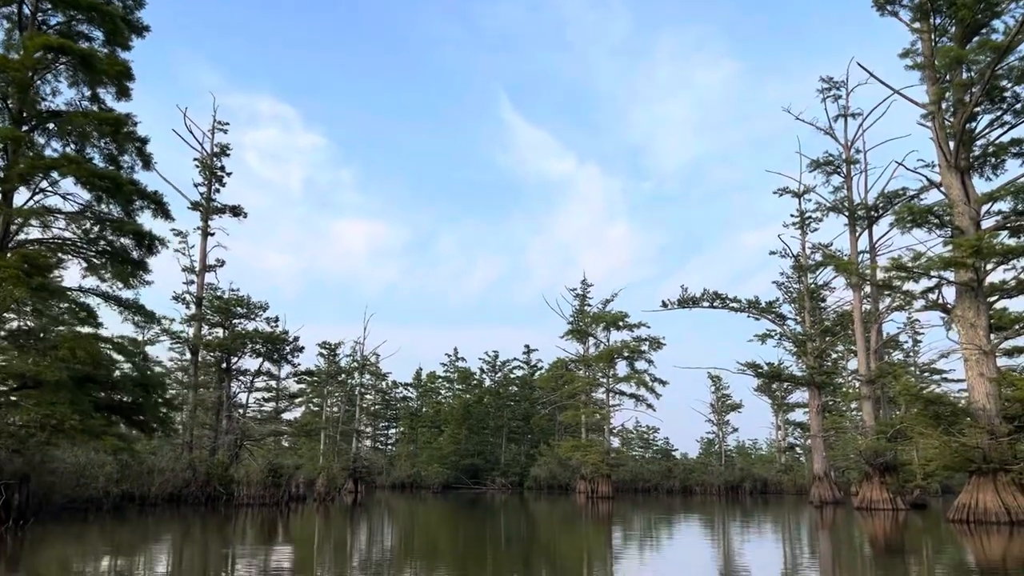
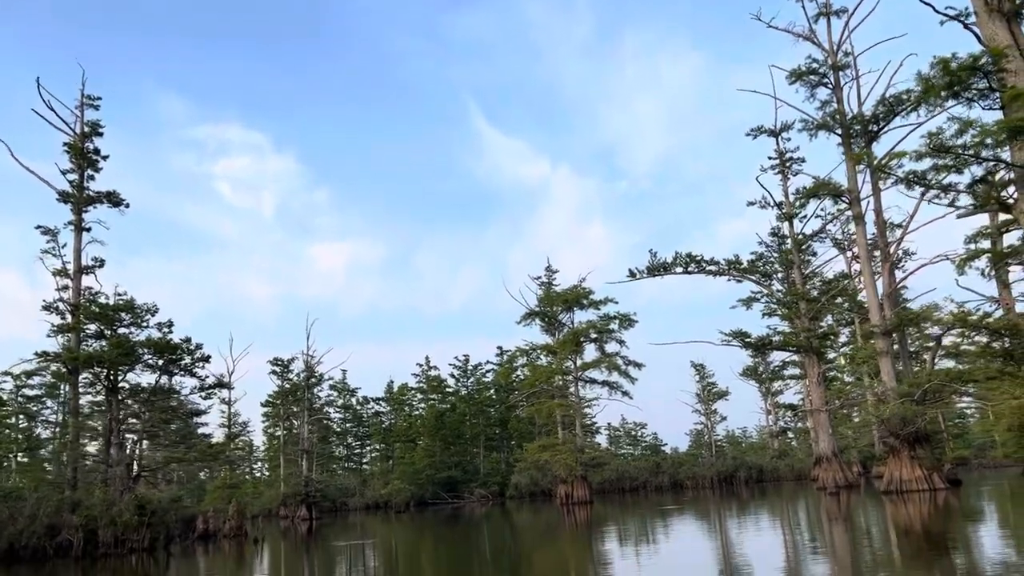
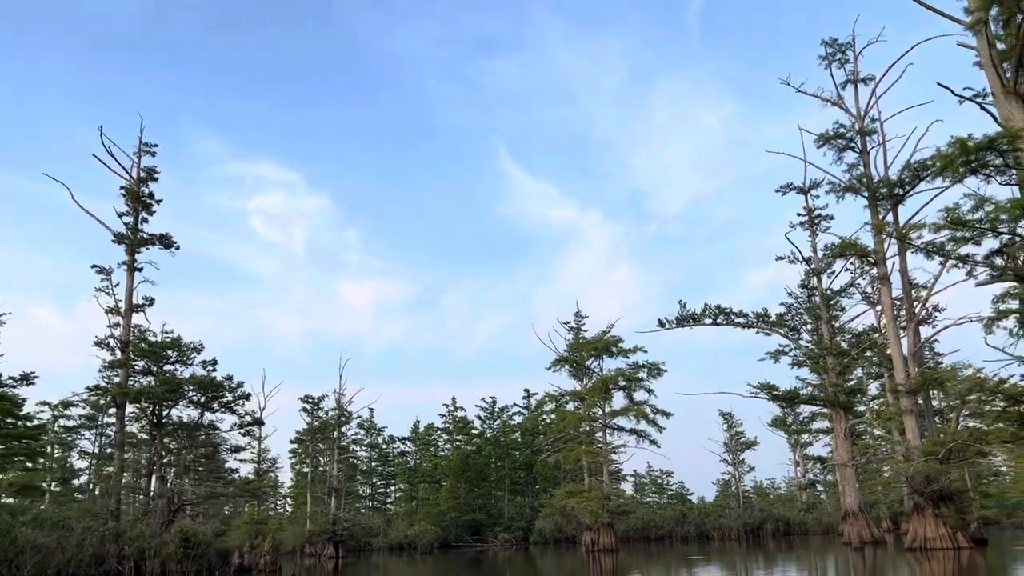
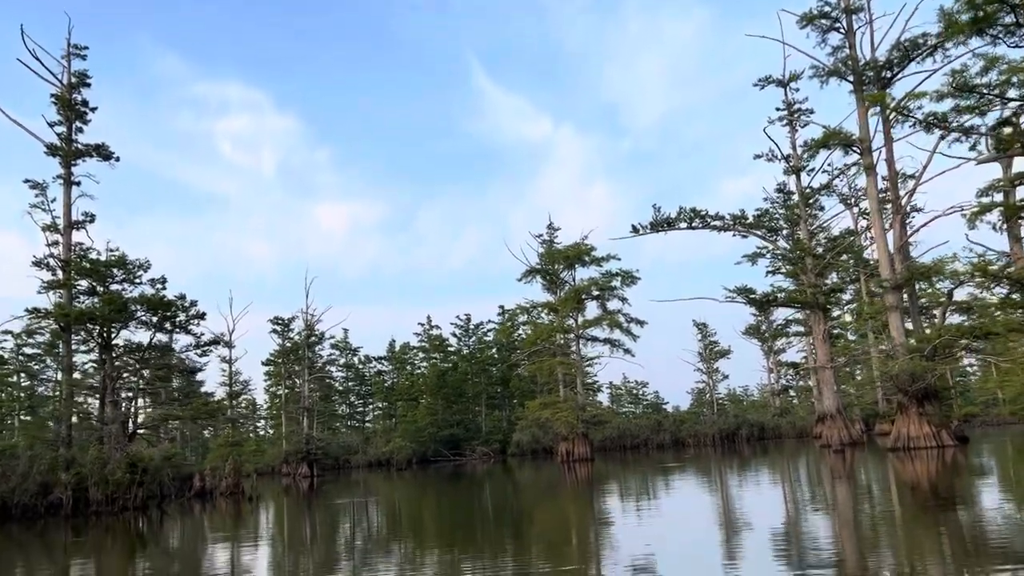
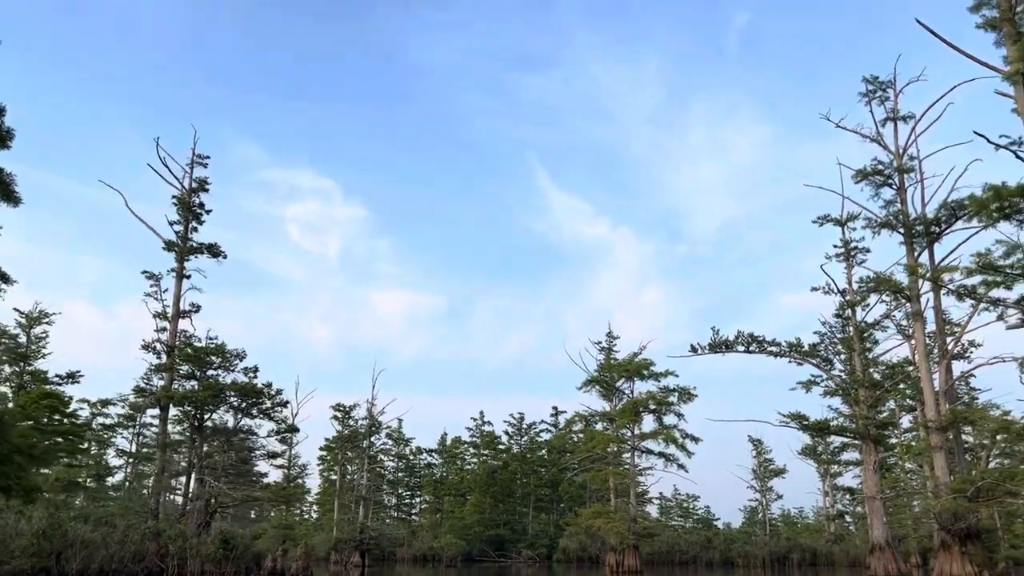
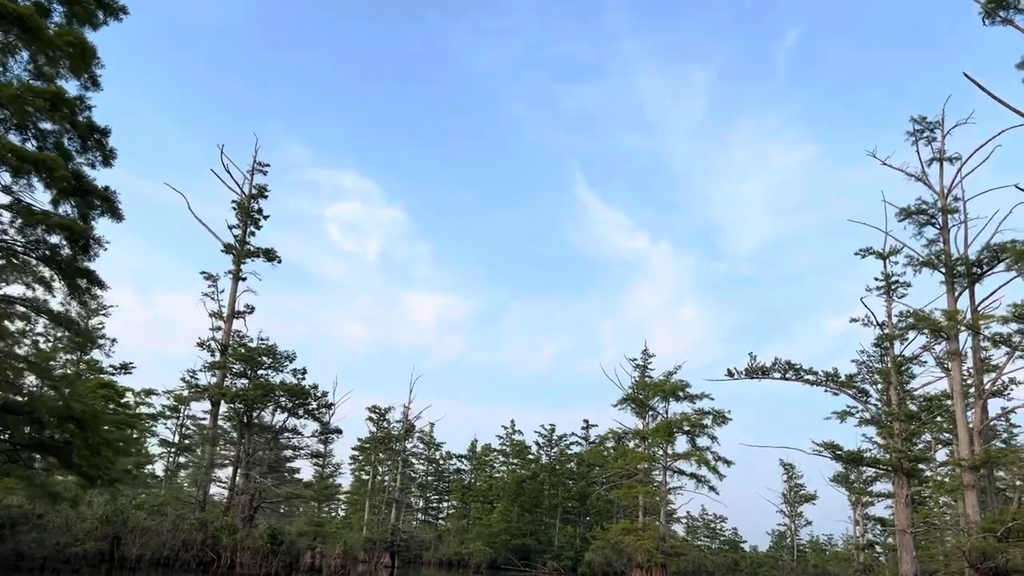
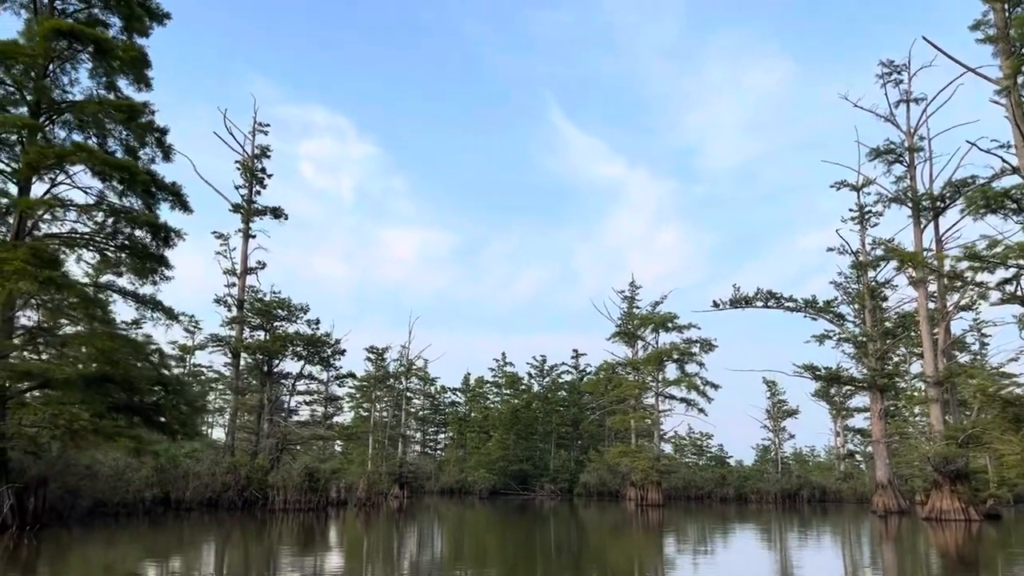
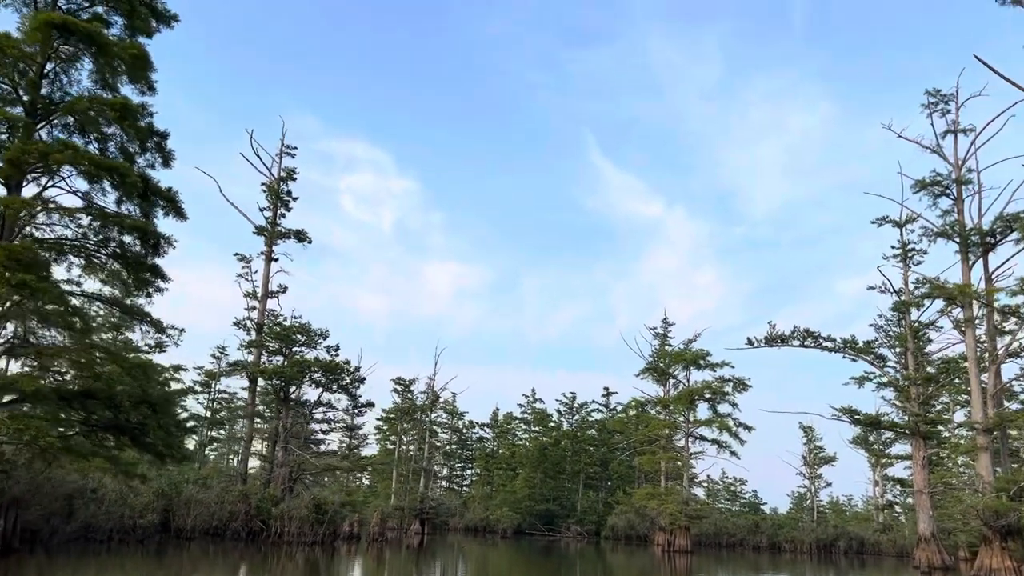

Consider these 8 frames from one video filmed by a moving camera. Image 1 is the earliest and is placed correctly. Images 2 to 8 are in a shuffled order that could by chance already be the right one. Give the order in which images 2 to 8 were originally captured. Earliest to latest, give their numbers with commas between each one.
7, 8, 6, 5, 3, 2, 4
